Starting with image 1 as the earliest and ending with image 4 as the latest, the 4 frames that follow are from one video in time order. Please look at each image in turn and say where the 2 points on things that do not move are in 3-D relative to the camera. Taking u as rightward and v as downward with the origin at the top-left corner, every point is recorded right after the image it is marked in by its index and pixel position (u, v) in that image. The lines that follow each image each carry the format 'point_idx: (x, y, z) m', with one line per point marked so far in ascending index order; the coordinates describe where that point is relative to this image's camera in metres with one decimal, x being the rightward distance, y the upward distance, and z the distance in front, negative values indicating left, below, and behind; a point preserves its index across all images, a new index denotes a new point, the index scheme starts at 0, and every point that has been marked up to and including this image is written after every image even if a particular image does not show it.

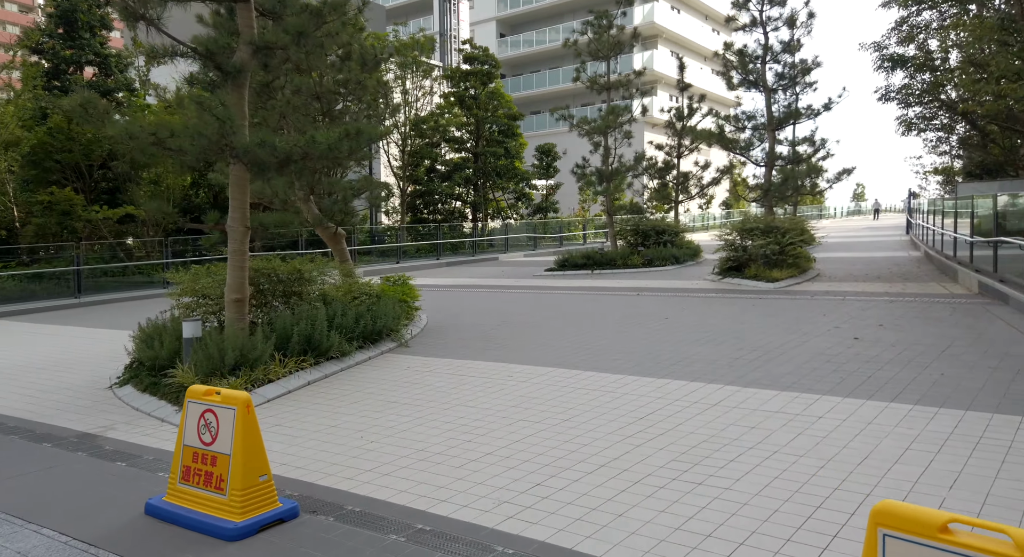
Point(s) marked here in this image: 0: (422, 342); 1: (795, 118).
0: (-1.1, -0.8, +9.6) m
1: (+6.9, +4.0, +18.7) m
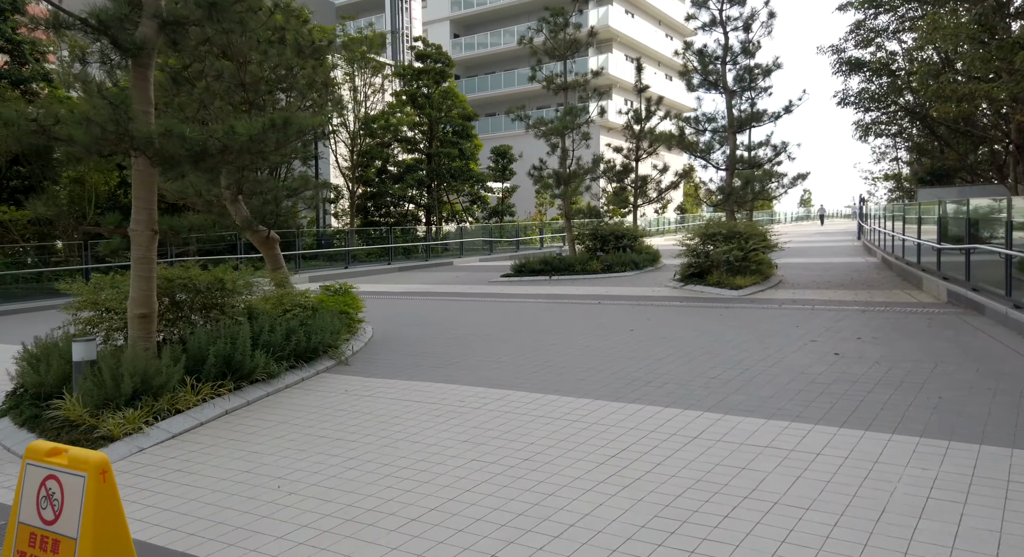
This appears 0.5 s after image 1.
0: (-1.7, -0.9, +8.6) m
1: (+5.9, +3.8, +18.2) m
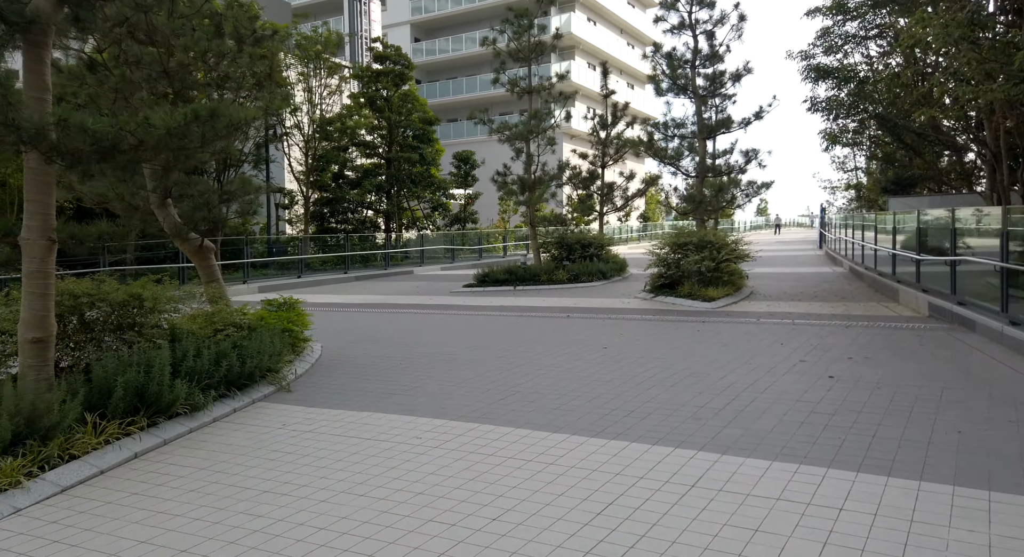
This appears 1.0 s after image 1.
0: (-2.0, -1.1, +7.7) m
1: (+5.0, +3.5, +17.7) m
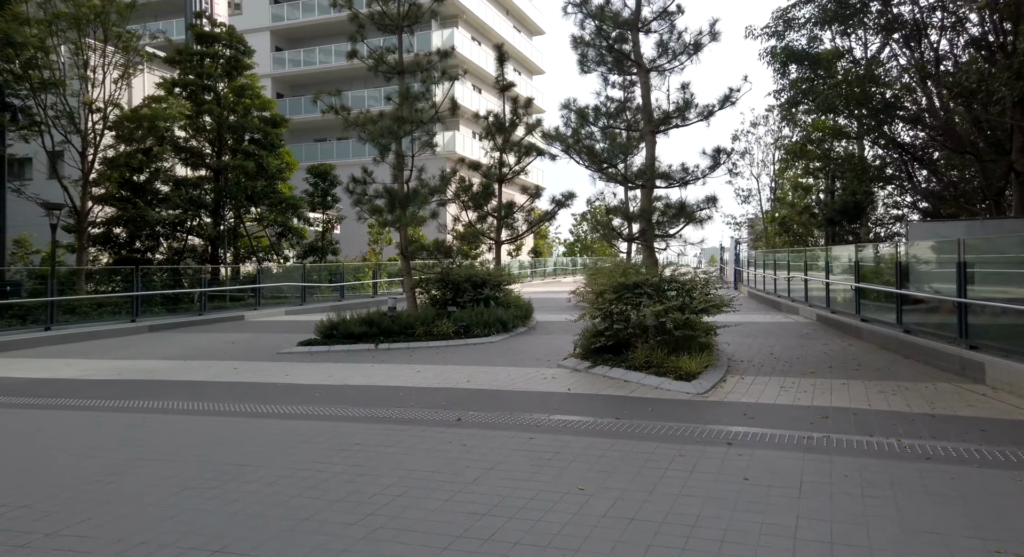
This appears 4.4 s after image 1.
0: (-2.6, -1.4, +1.2) m
1: (+2.8, +2.6, +12.3) m
